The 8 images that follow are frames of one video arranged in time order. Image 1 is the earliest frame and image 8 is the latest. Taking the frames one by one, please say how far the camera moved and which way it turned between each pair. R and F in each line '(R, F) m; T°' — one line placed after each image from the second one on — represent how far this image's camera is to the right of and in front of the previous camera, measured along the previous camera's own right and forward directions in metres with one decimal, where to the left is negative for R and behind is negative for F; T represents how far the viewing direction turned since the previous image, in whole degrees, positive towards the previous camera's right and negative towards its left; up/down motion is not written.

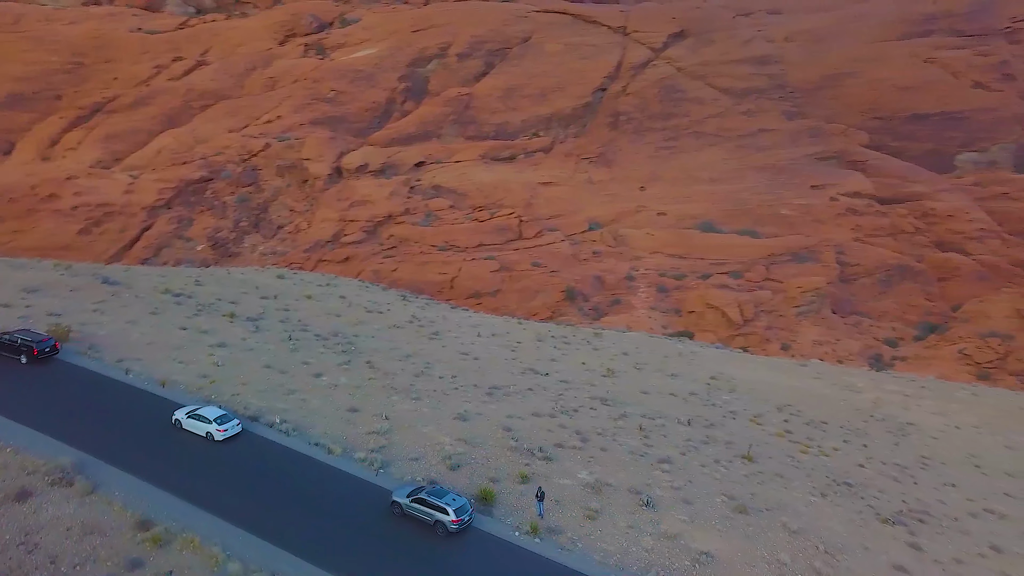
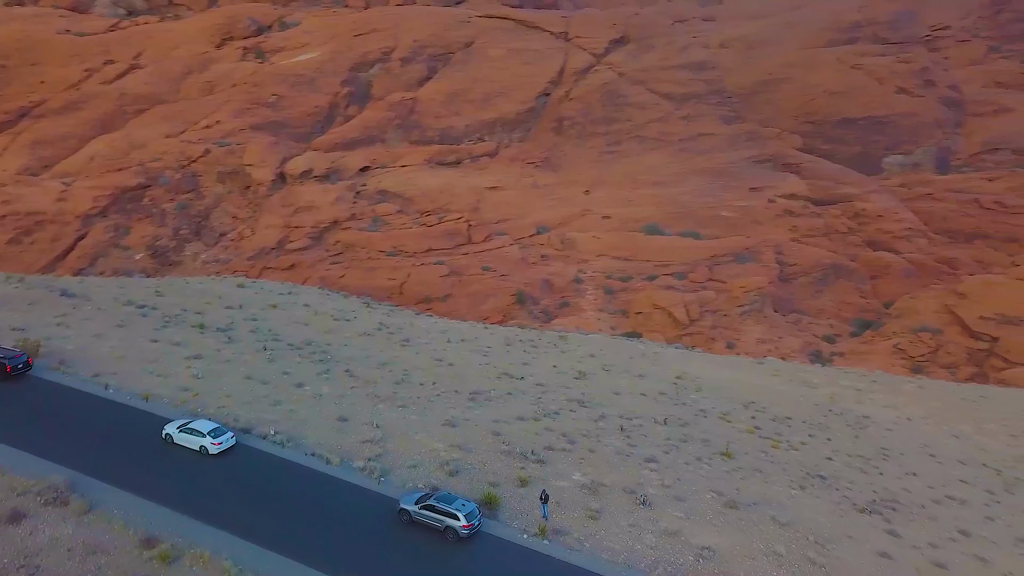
(-0.5, -0.1) m; +4°
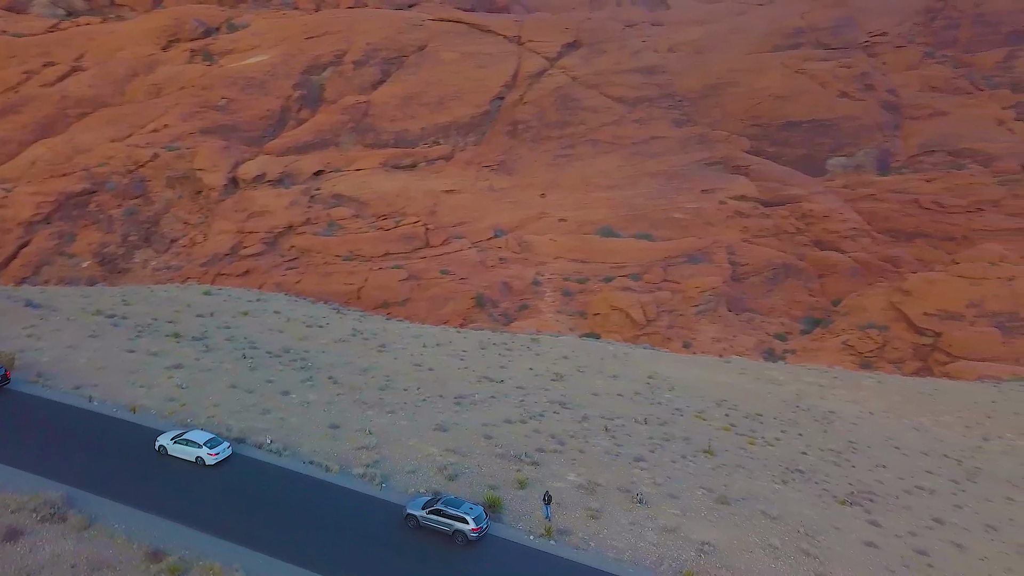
(-0.4, -0.1) m; +4°
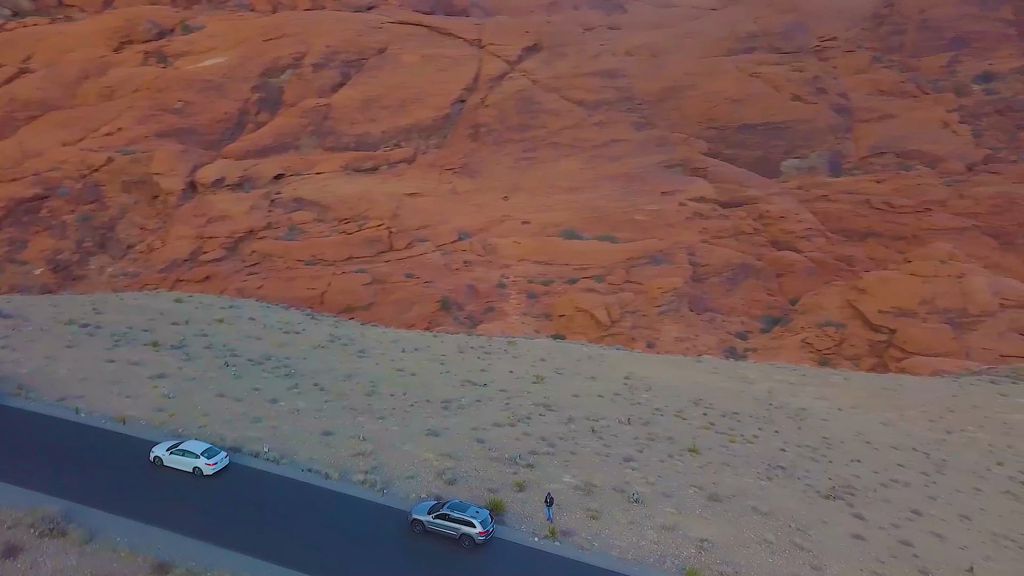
(-0.4, -0.1) m; +3°
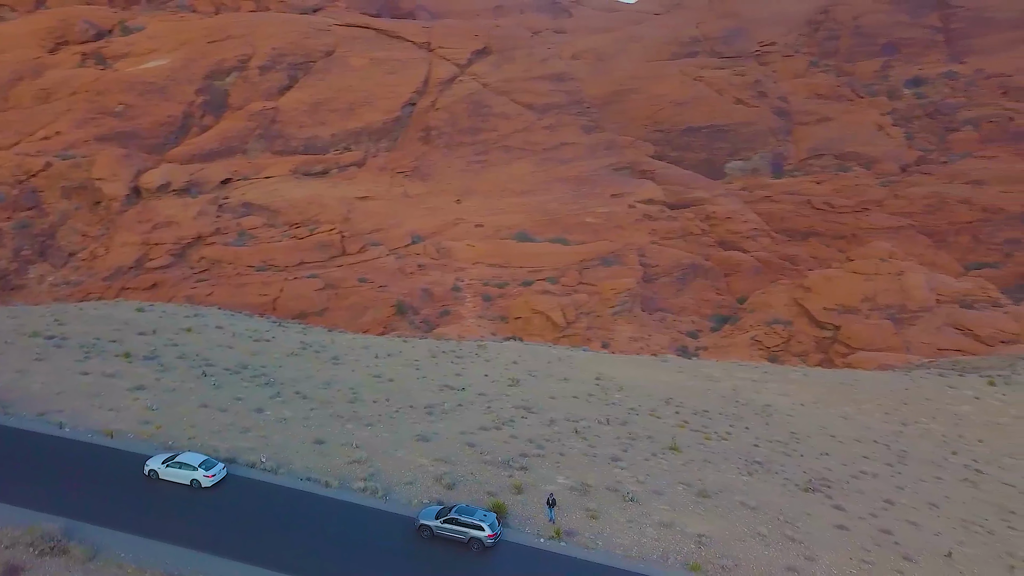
(-0.5, -0.1) m; +4°
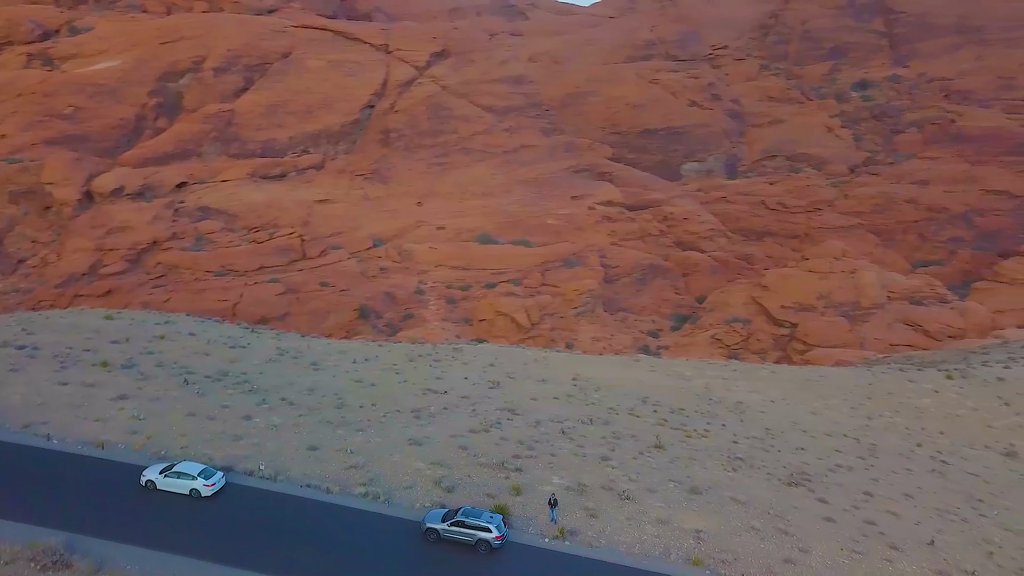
(-0.4, -0.1) m; +3°
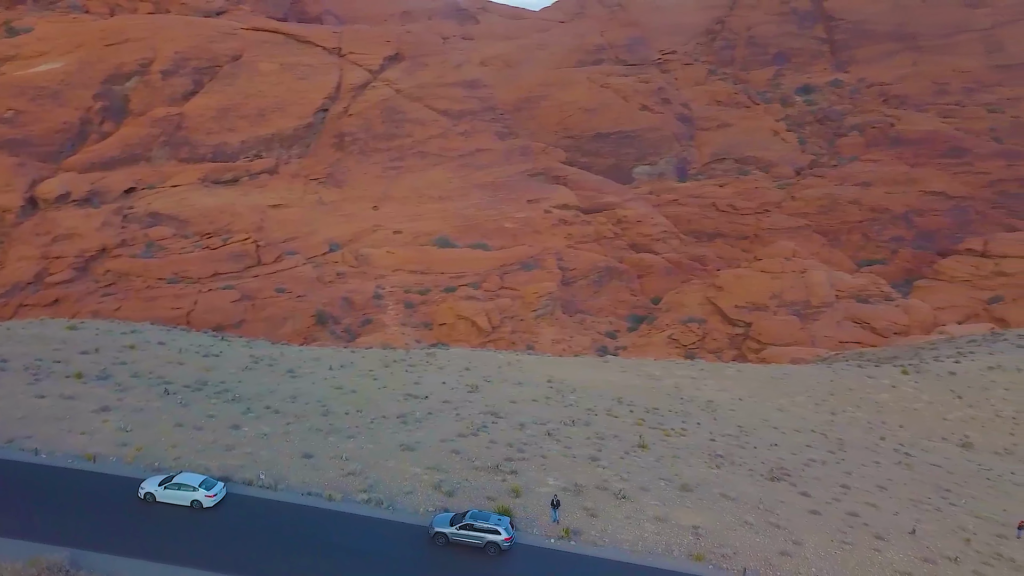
(-0.4, -0.1) m; +4°
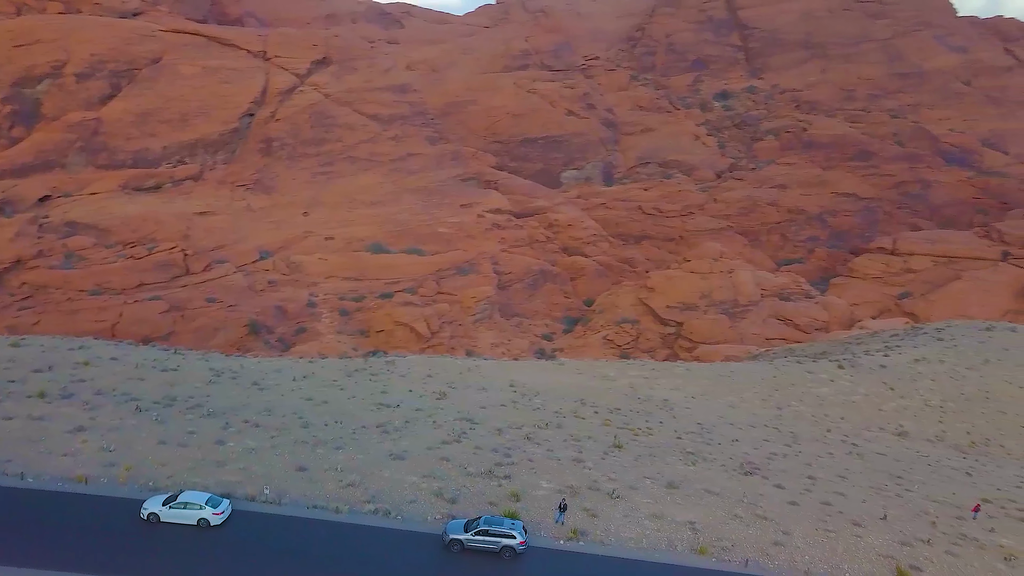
(-0.7, -0.1) m; +6°
